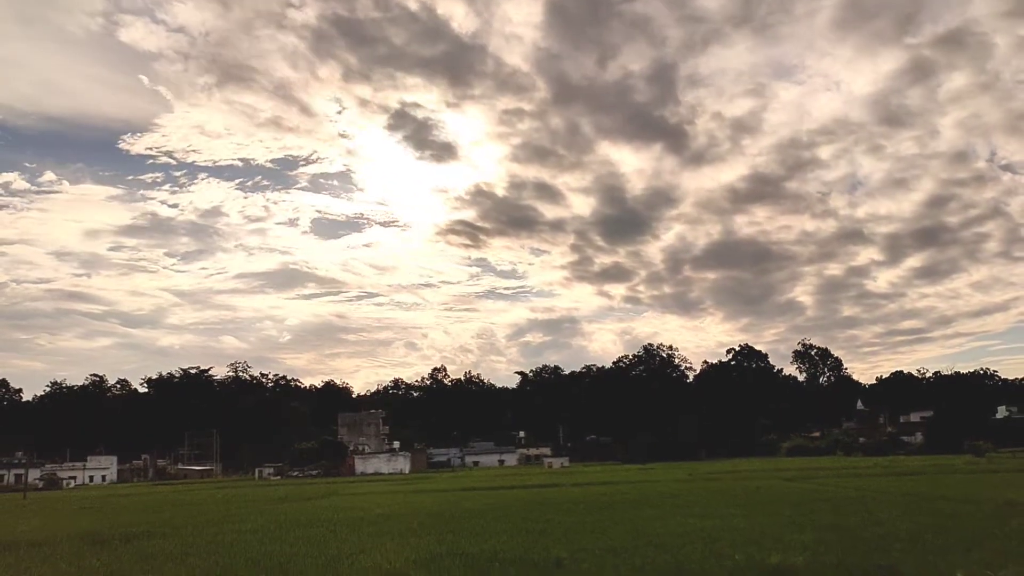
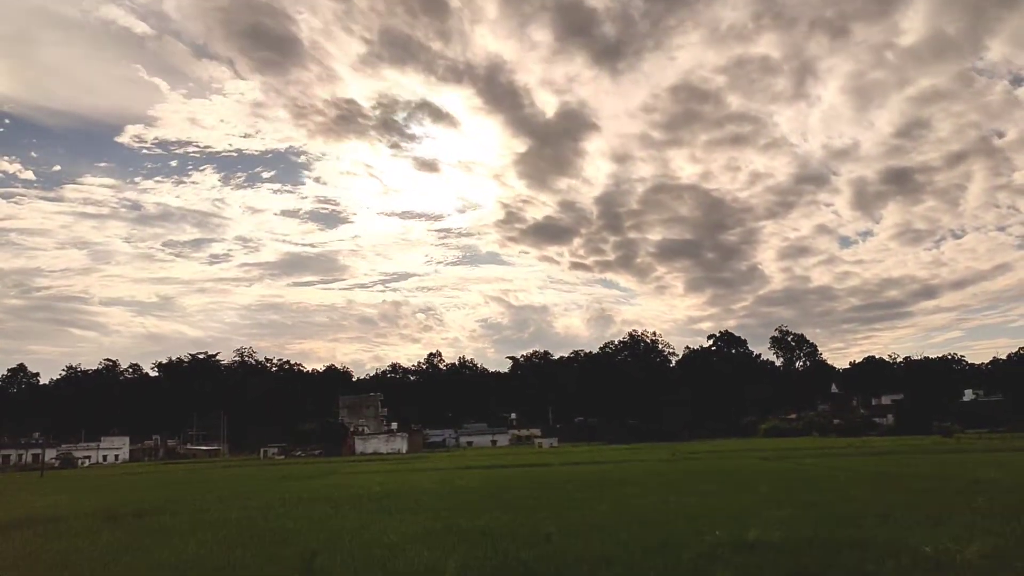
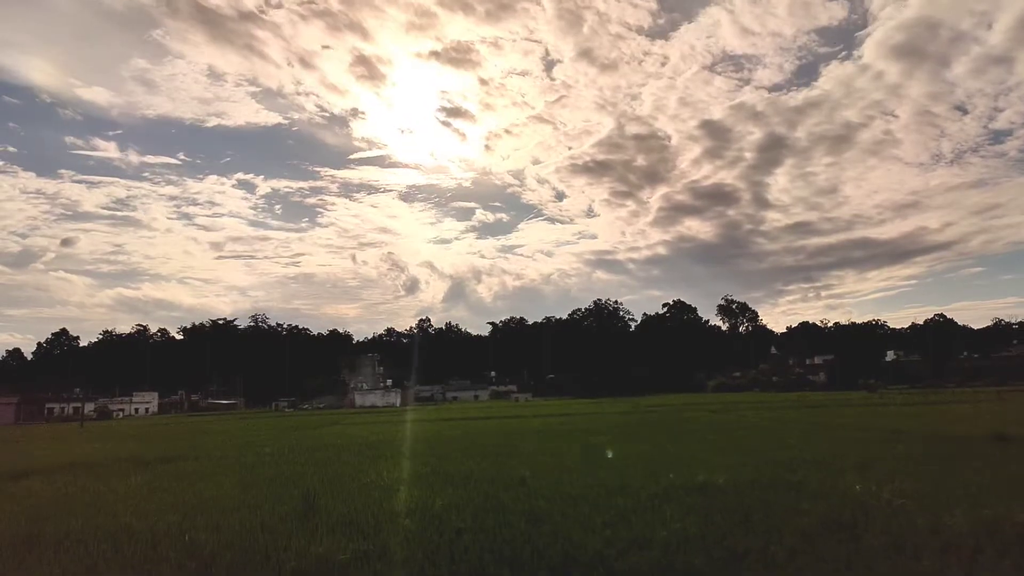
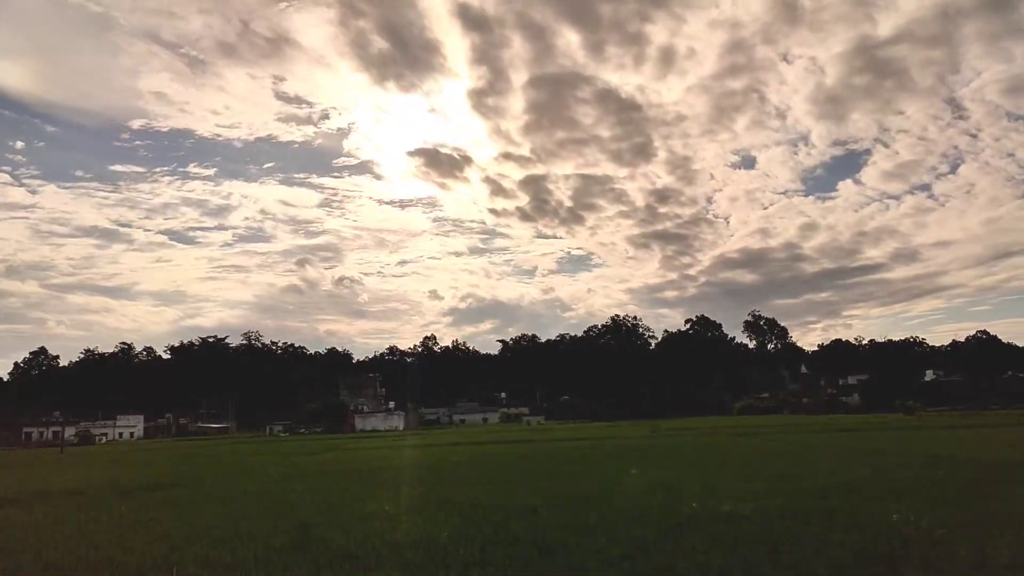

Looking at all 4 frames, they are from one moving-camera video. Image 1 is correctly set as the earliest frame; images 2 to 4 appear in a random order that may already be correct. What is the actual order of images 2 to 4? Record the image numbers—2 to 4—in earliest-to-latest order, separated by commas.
2, 4, 3
